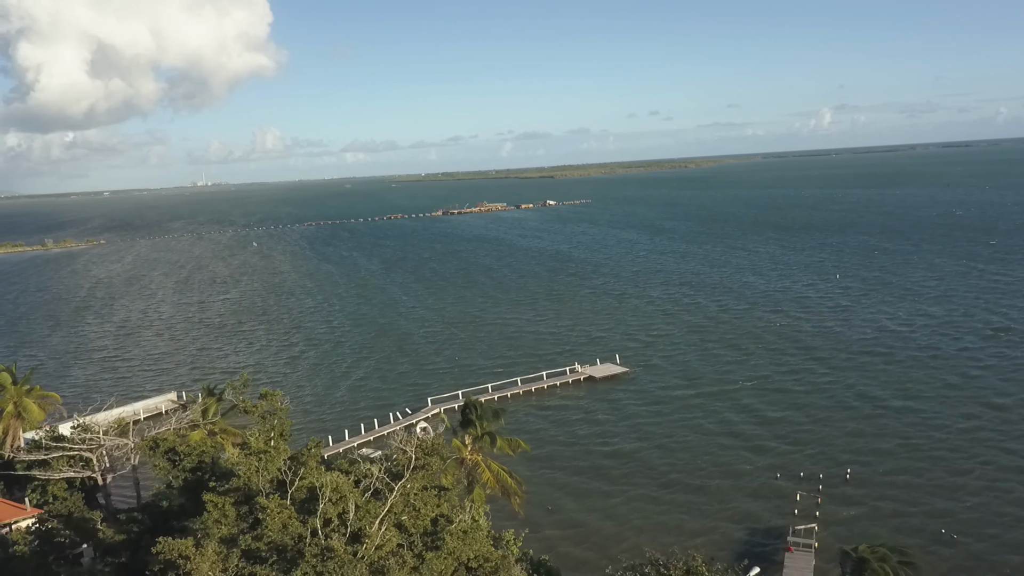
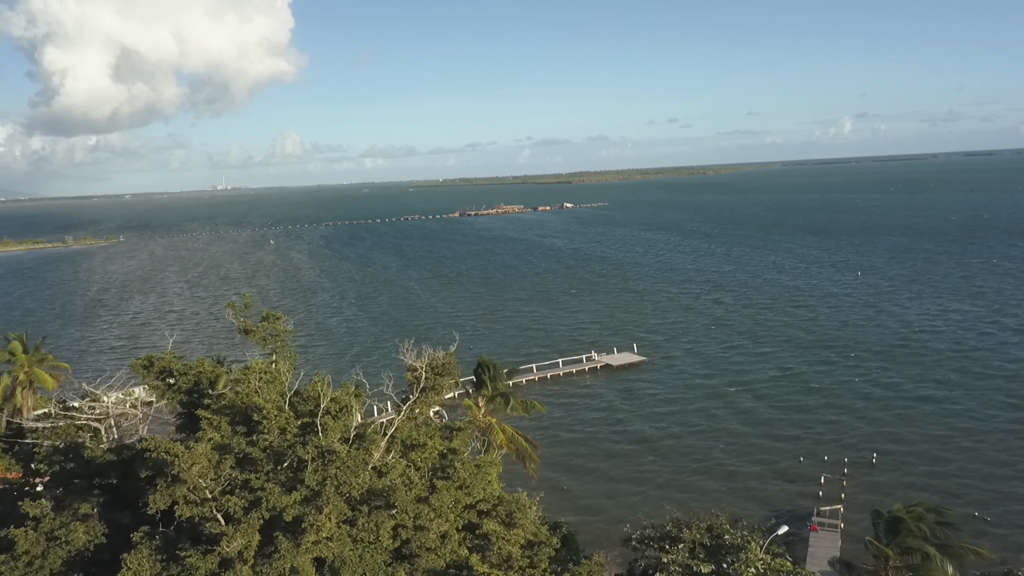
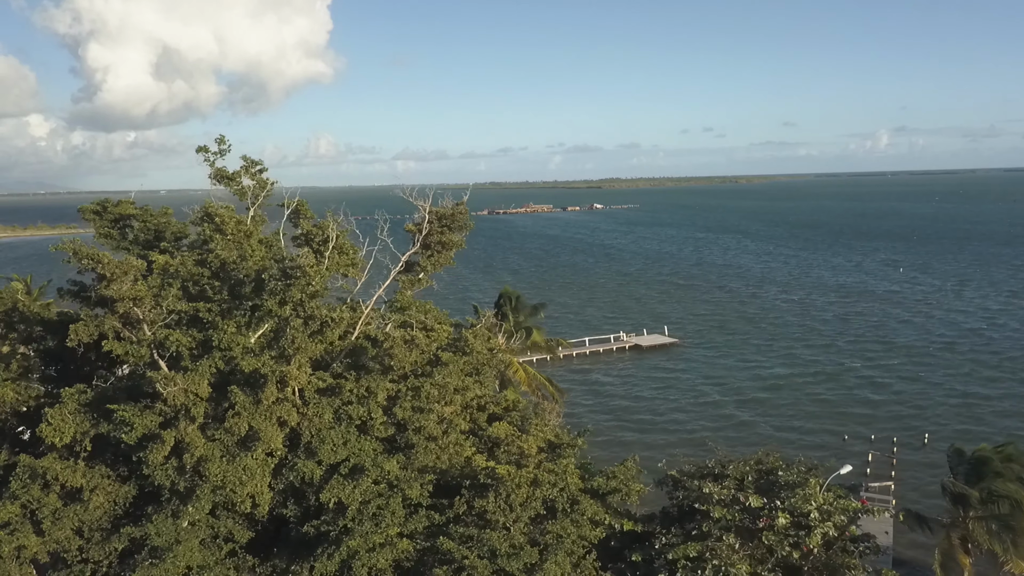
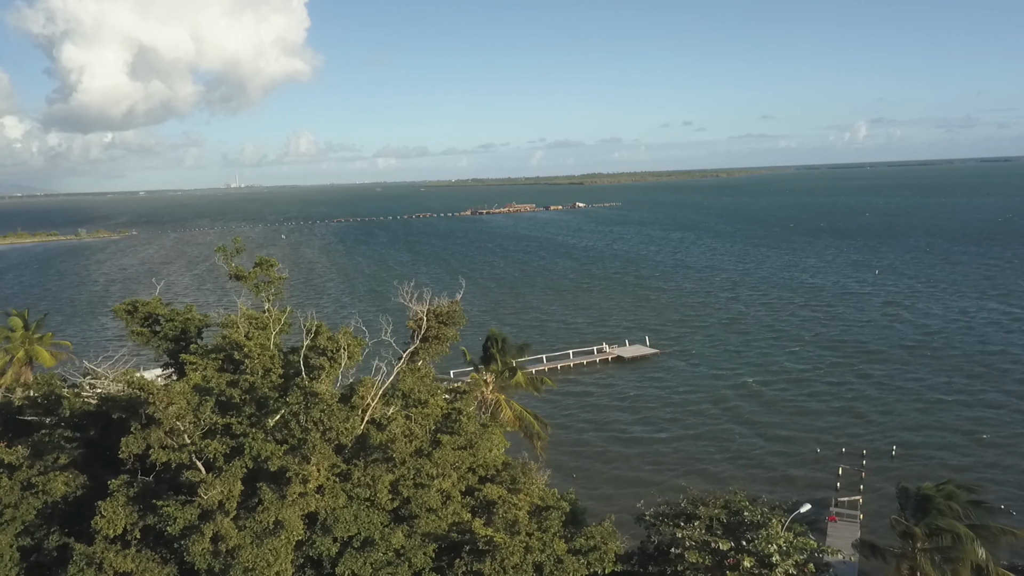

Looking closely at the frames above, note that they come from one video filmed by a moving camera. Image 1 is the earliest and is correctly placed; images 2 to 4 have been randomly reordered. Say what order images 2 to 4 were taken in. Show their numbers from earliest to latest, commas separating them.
2, 4, 3
